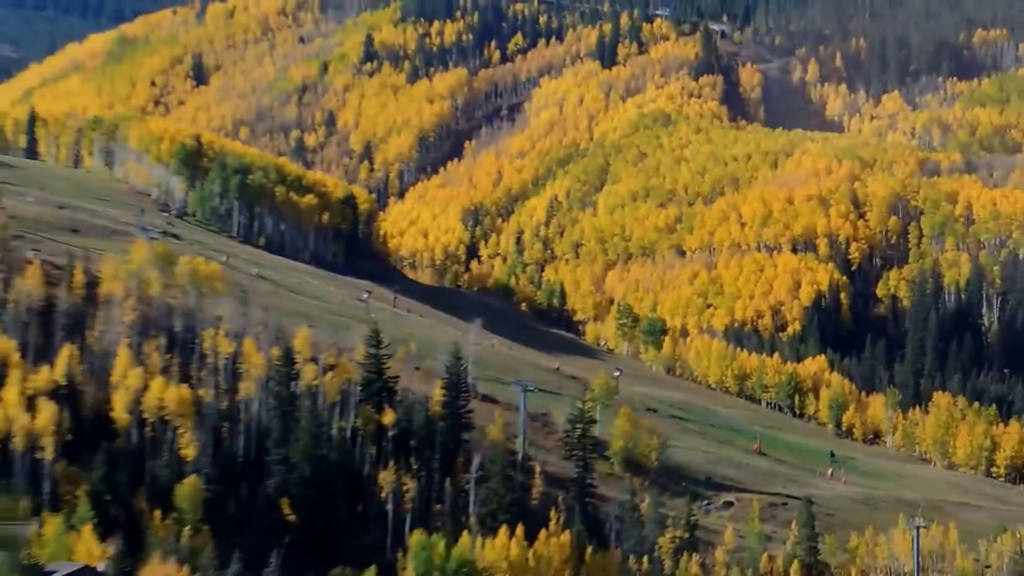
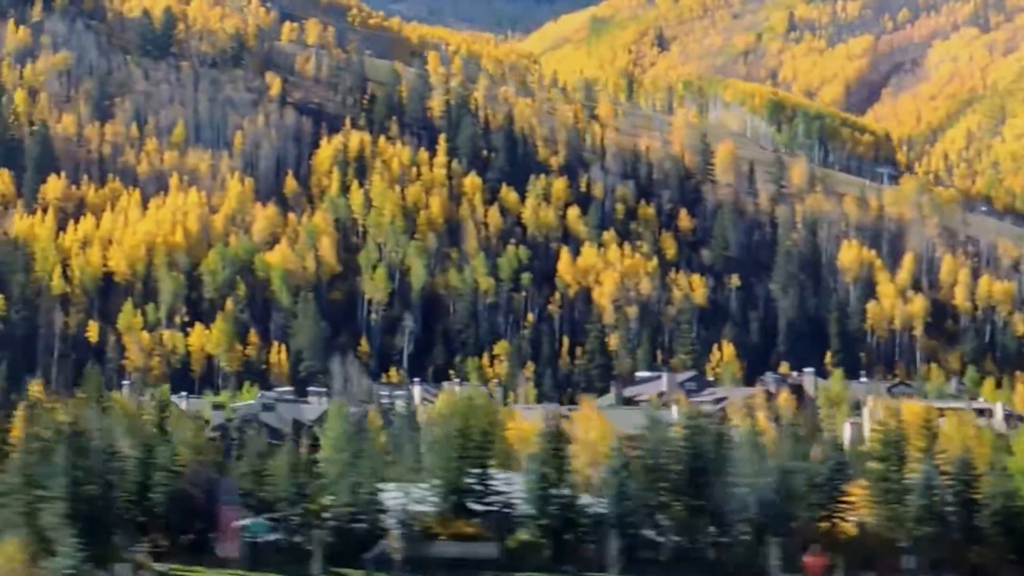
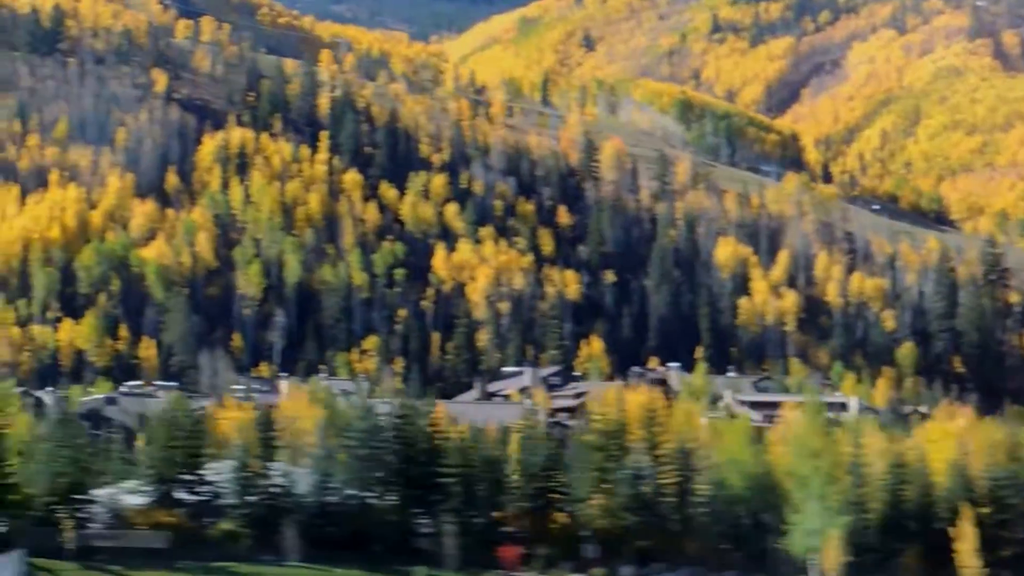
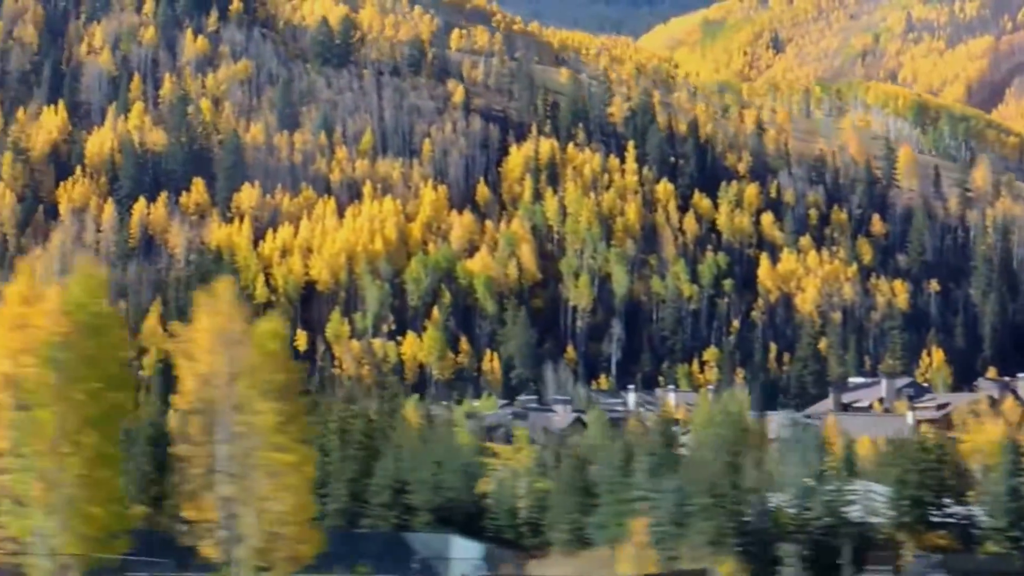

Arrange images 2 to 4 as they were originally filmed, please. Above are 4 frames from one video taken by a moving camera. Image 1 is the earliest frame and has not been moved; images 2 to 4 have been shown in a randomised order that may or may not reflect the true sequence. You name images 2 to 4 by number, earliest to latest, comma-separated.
3, 2, 4
